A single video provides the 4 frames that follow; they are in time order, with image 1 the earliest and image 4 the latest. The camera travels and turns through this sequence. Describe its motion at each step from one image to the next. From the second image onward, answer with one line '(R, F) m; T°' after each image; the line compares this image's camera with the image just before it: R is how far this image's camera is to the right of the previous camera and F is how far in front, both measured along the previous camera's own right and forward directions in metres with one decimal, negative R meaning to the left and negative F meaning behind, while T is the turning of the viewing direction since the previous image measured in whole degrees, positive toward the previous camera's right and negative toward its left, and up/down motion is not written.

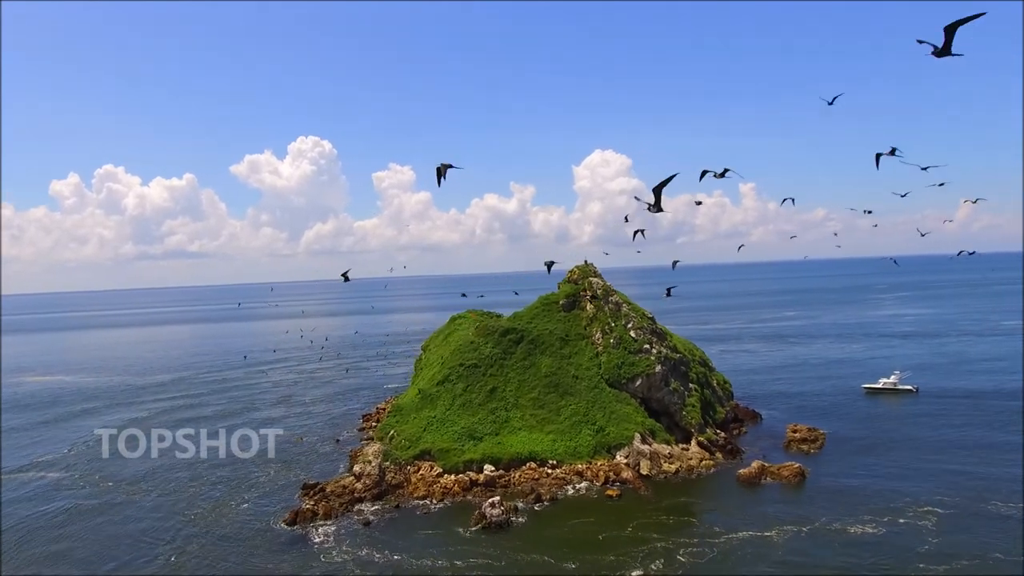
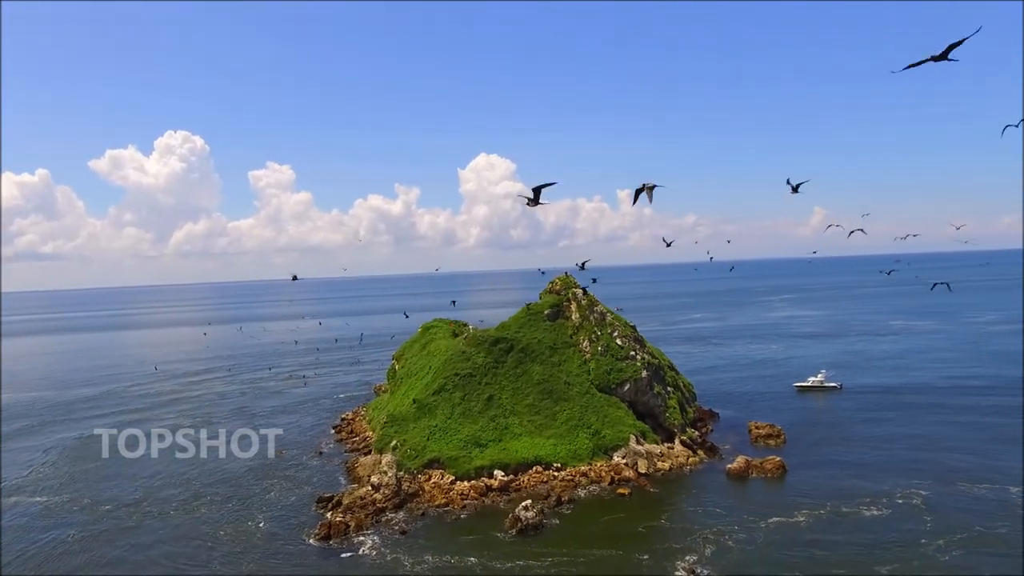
(-6.7, -1.4) m; +9°
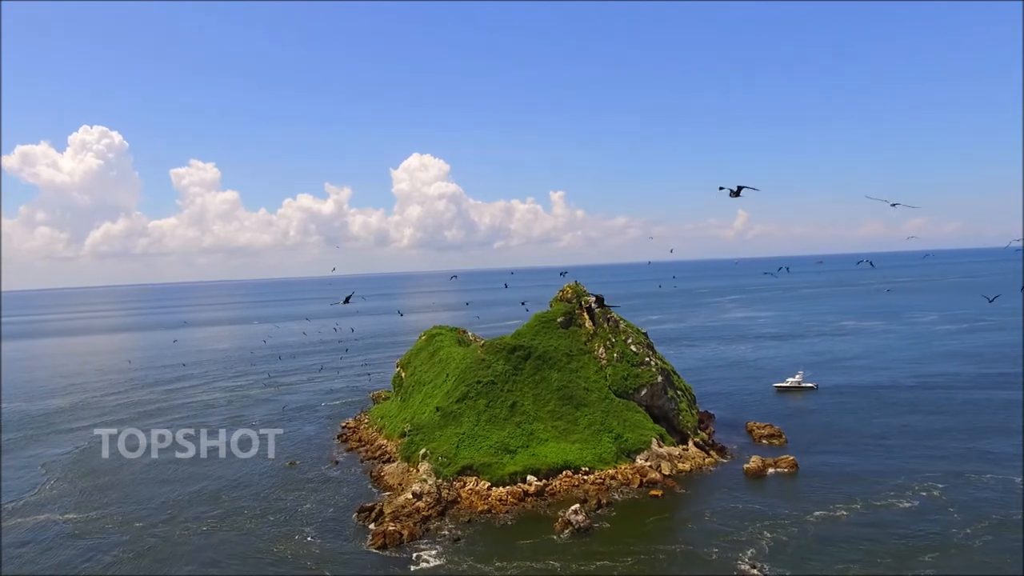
(-5.4, -1.0) m; +5°
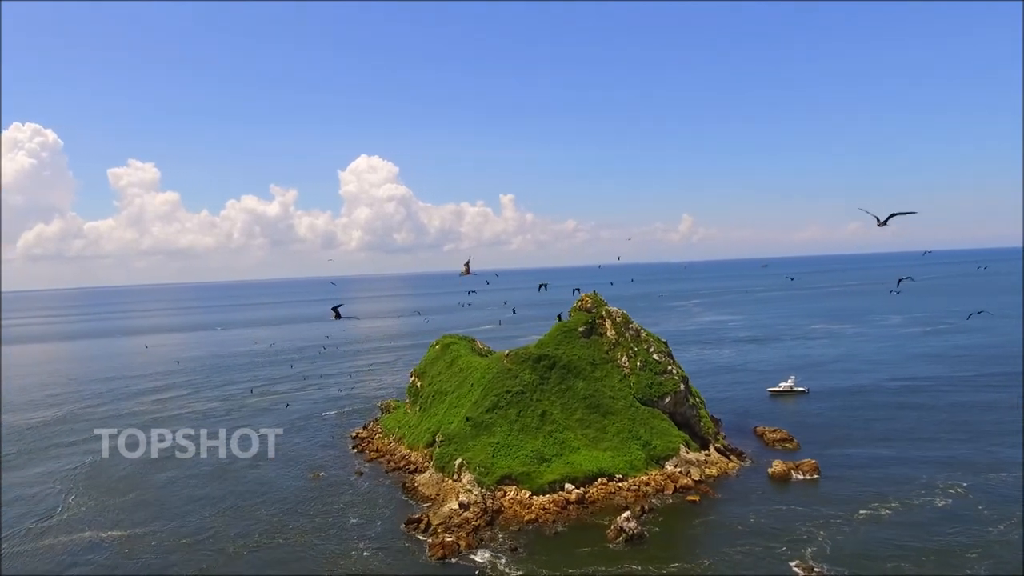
(-5.0, -0.6) m; +4°
